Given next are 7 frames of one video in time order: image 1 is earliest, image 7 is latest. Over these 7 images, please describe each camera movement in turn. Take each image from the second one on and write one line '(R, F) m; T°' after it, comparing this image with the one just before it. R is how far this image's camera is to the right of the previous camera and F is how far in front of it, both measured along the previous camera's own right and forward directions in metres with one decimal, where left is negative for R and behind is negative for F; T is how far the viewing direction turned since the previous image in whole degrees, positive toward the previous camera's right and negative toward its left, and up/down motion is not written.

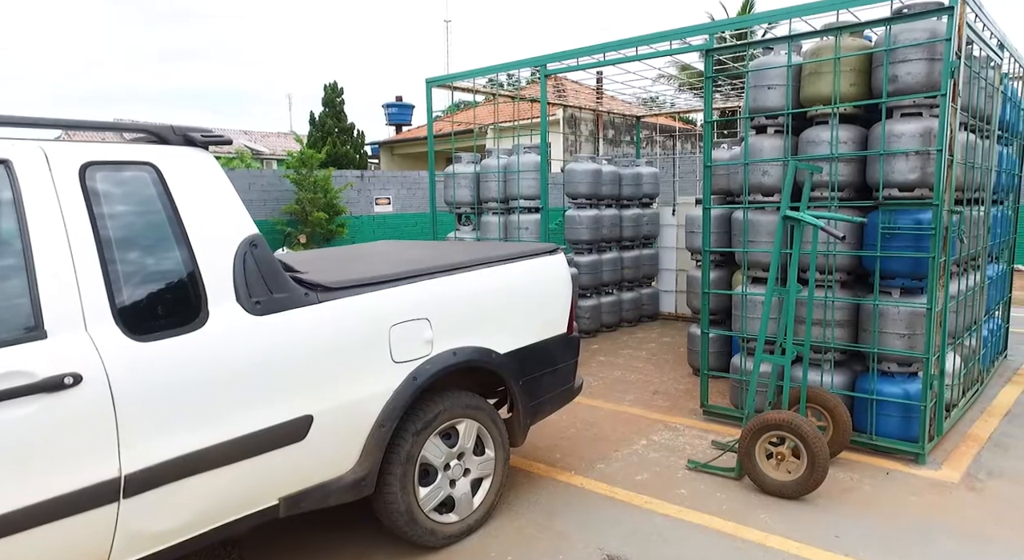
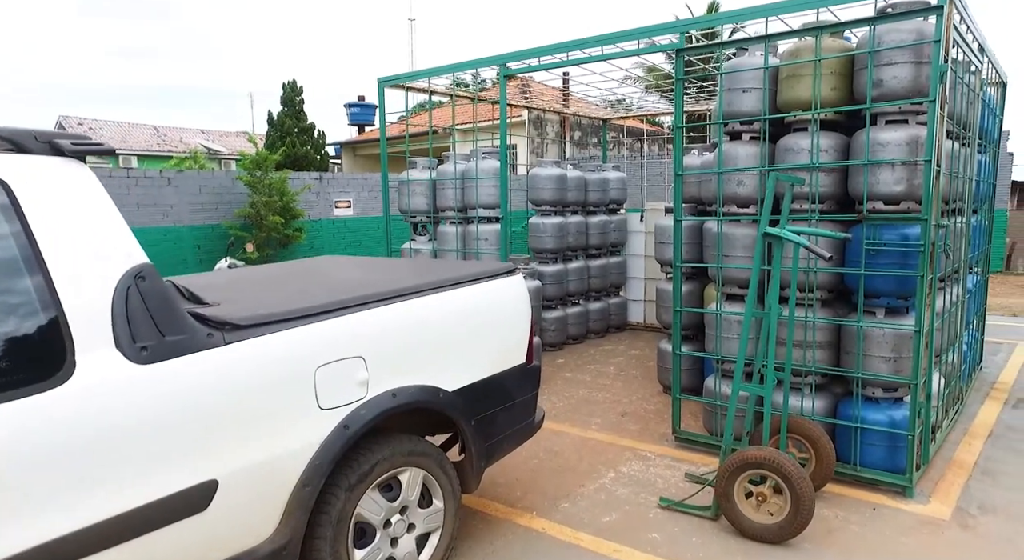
(+0.1, +0.4) m; +3°
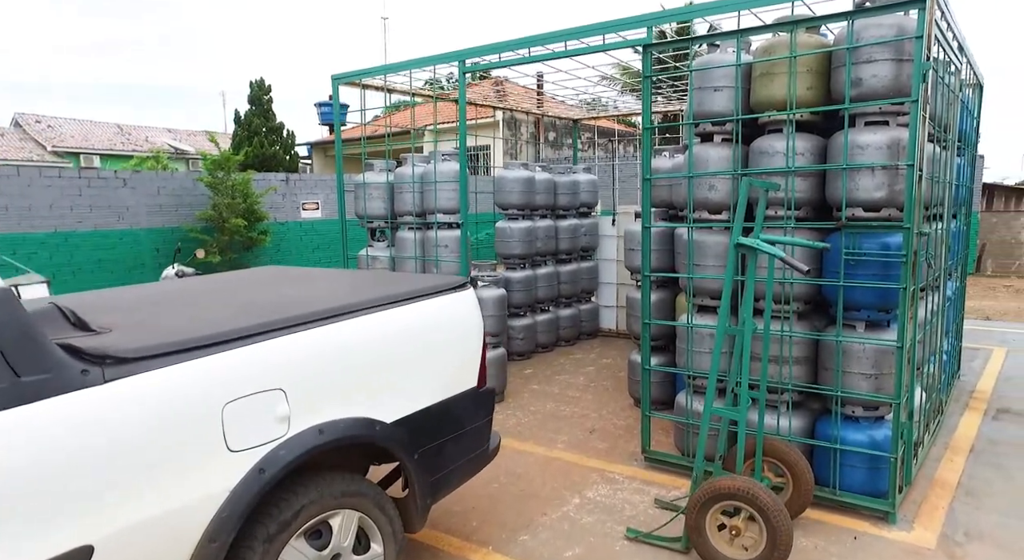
(+0.1, +0.3) m; +2°
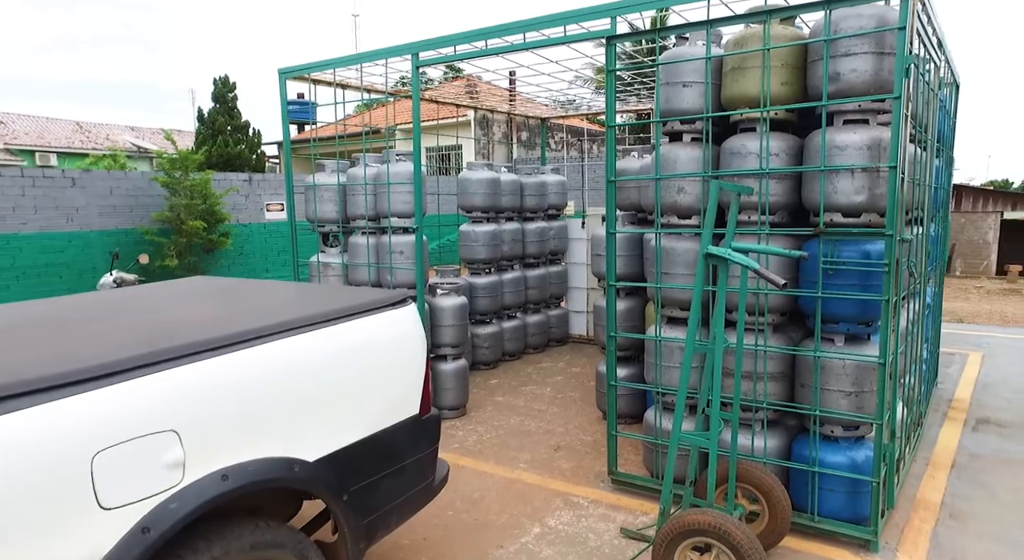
(+0.1, +0.3) m; +2°
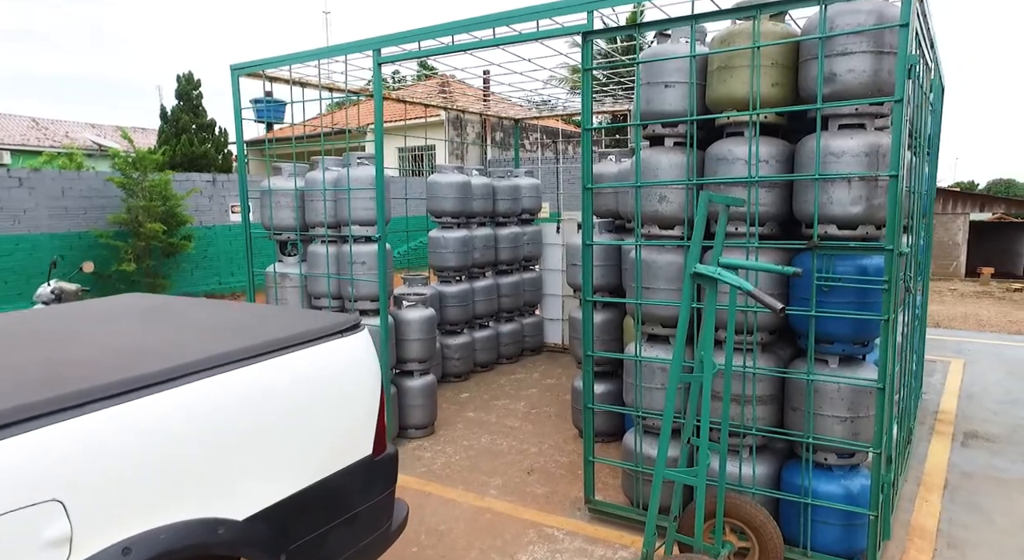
(0.0, +0.3) m; +2°
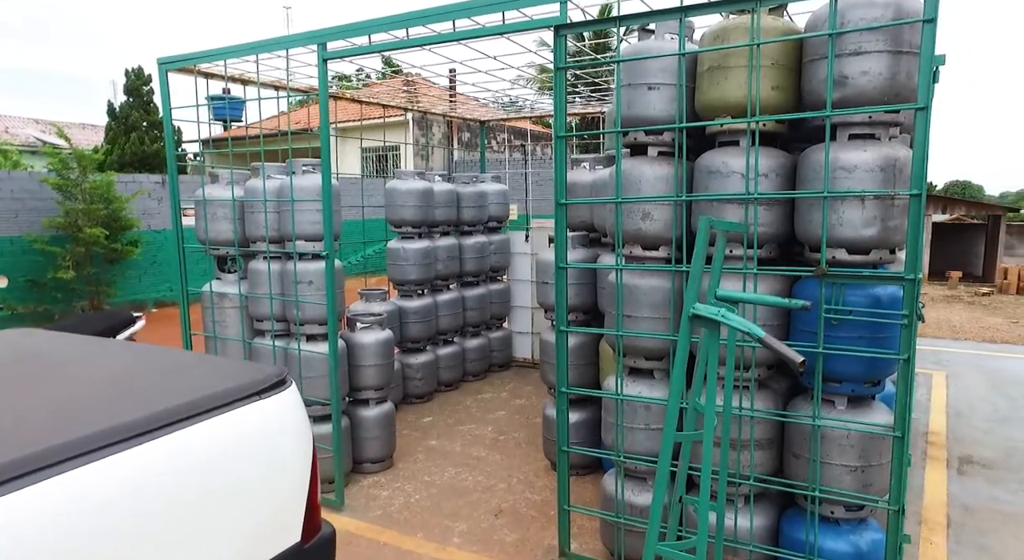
(0.0, +0.4) m; +3°
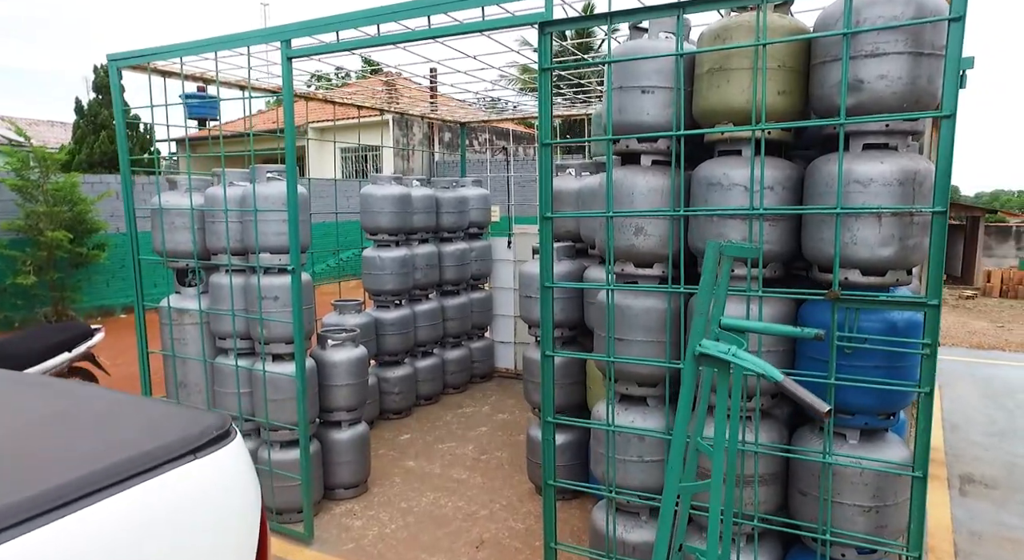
(0.0, +0.3) m; +1°
